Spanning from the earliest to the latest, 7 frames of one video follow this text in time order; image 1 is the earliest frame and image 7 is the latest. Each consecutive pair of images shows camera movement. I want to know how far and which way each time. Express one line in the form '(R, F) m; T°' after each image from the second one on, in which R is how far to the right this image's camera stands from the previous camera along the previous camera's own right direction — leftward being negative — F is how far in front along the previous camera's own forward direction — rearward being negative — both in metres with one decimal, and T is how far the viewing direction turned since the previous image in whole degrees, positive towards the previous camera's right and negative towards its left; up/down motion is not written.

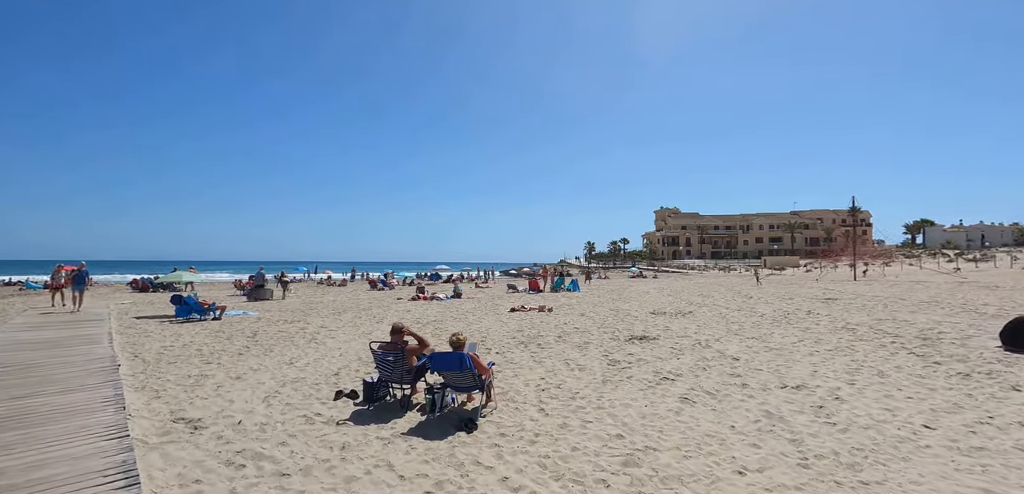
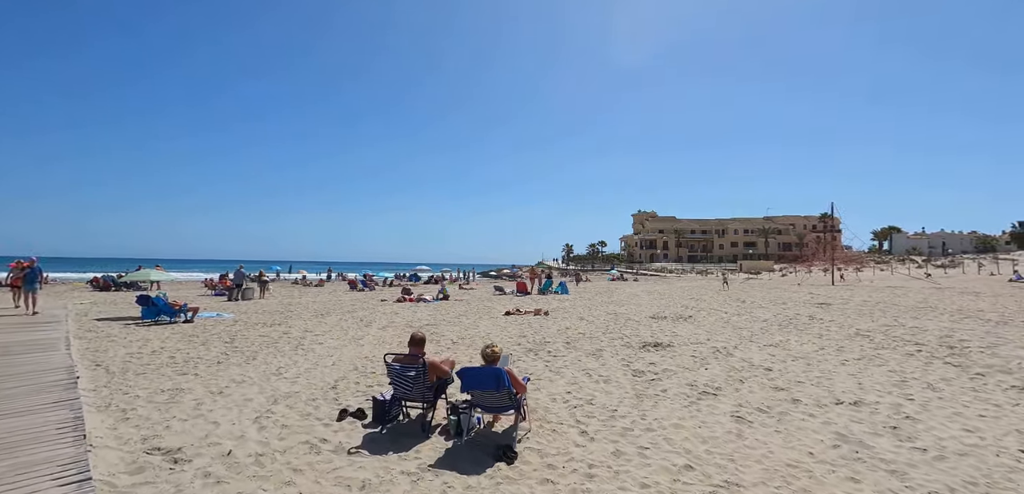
(-0.6, +0.7) m; +3°
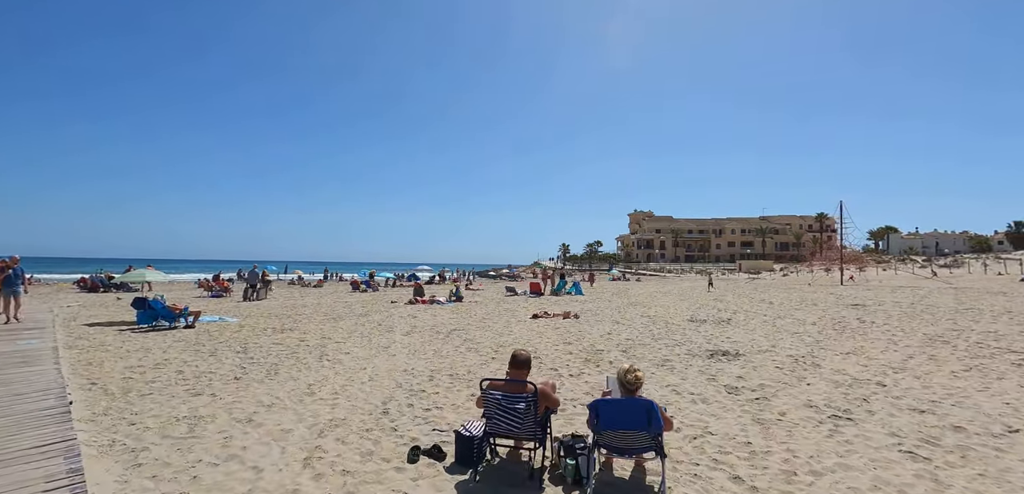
(-1.1, +1.1) m; +1°
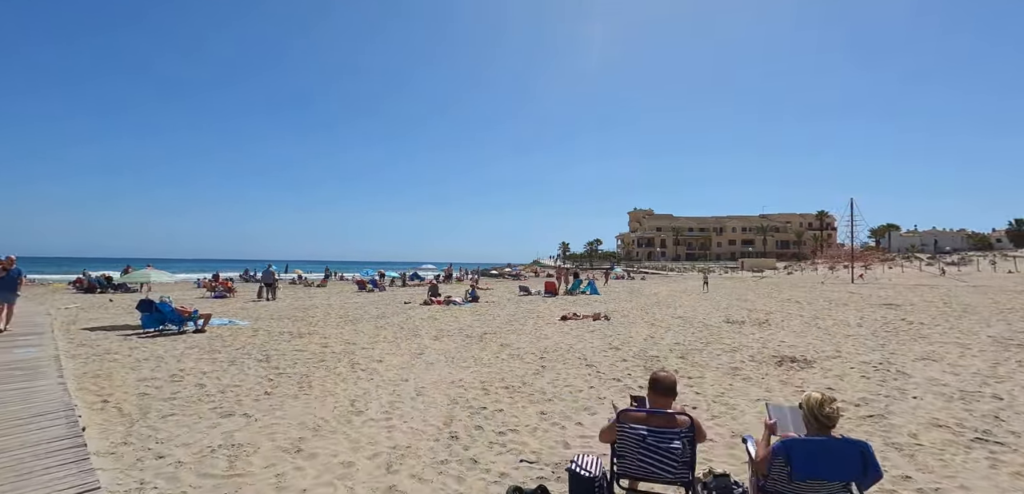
(-0.9, +0.8) m; 0°
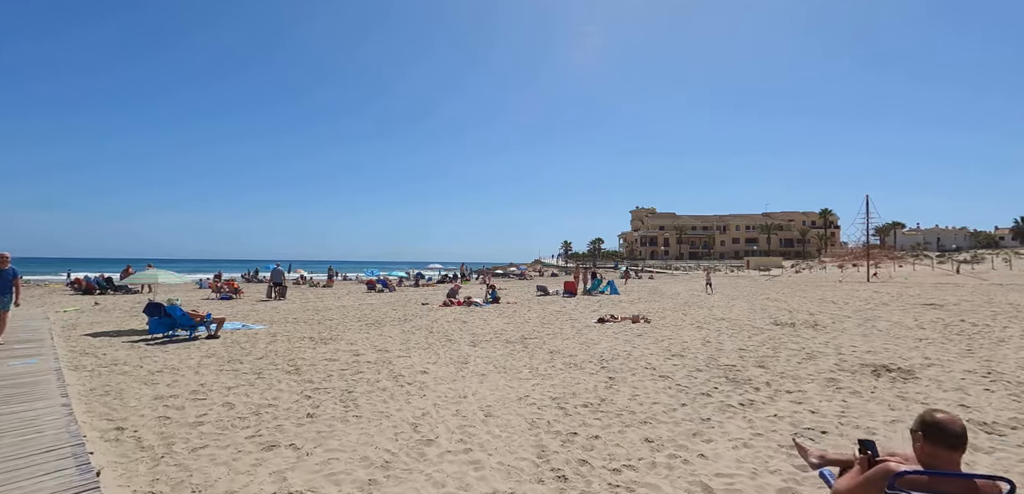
(-0.9, +0.9) m; 0°
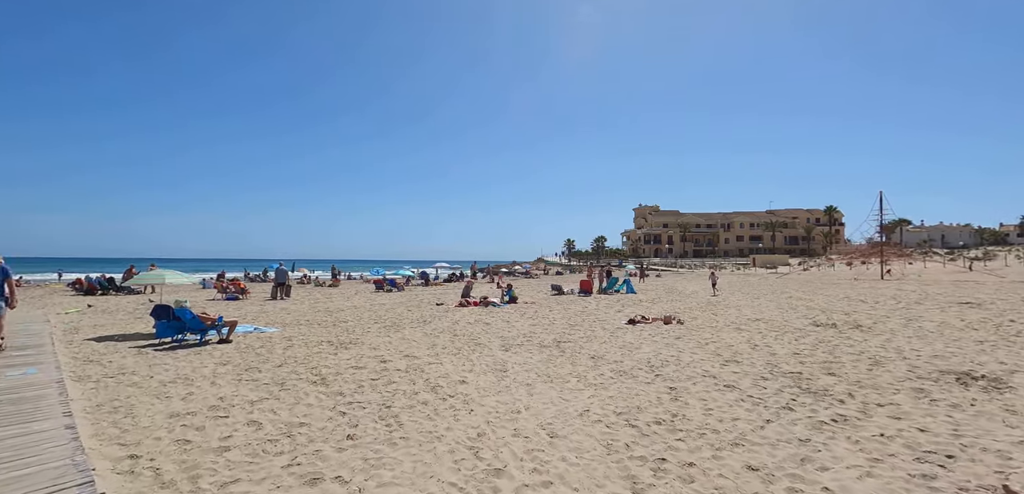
(-0.6, +0.6) m; 0°
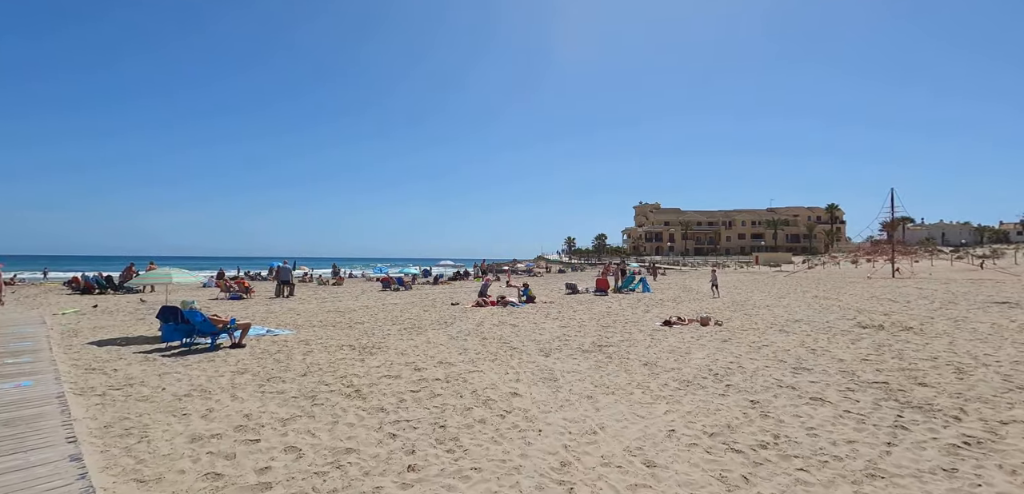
(-0.7, +0.7) m; 0°
